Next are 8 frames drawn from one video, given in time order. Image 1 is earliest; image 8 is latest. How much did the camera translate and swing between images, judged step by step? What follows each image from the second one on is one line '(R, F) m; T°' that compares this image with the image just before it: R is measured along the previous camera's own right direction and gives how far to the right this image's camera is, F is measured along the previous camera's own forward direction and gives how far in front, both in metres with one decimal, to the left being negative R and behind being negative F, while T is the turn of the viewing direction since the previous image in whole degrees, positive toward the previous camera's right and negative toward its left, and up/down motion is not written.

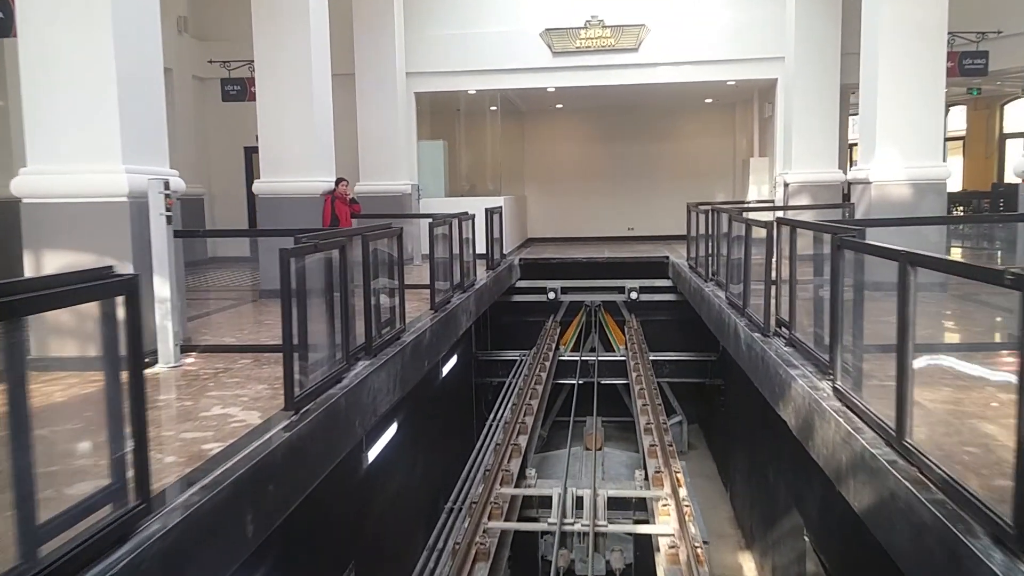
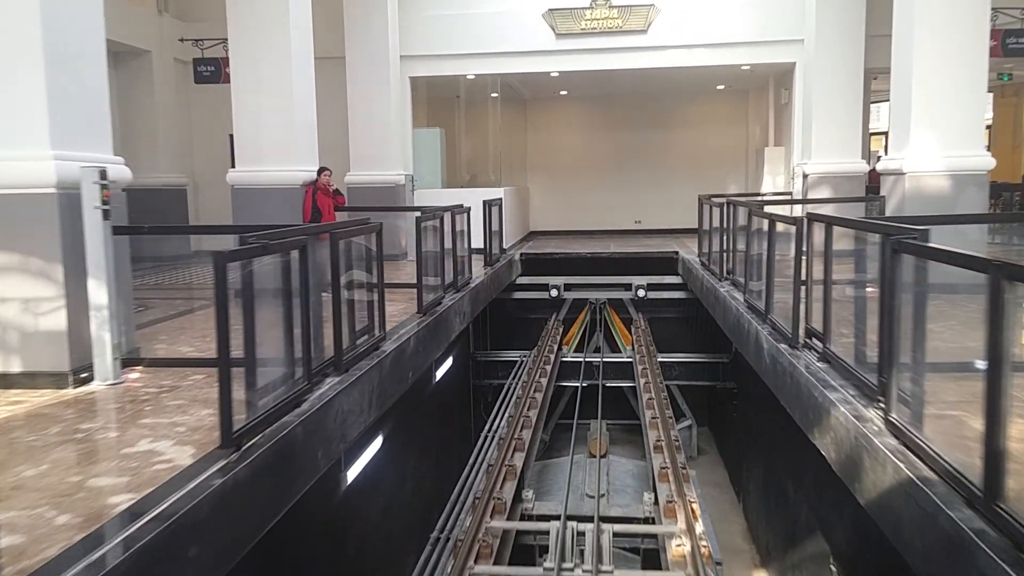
(+0.1, +0.6) m; 0°
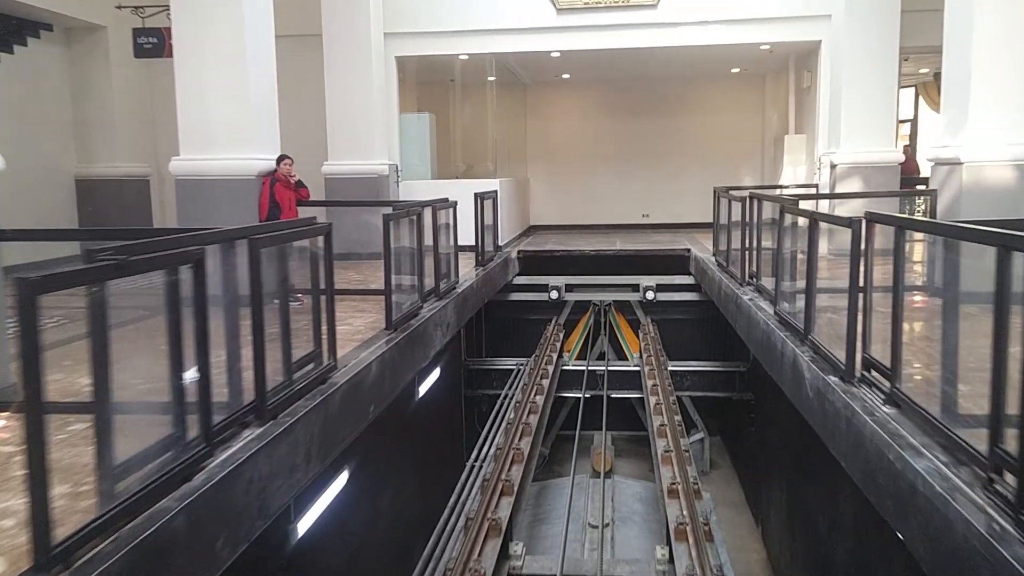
(+0.1, +0.9) m; 0°
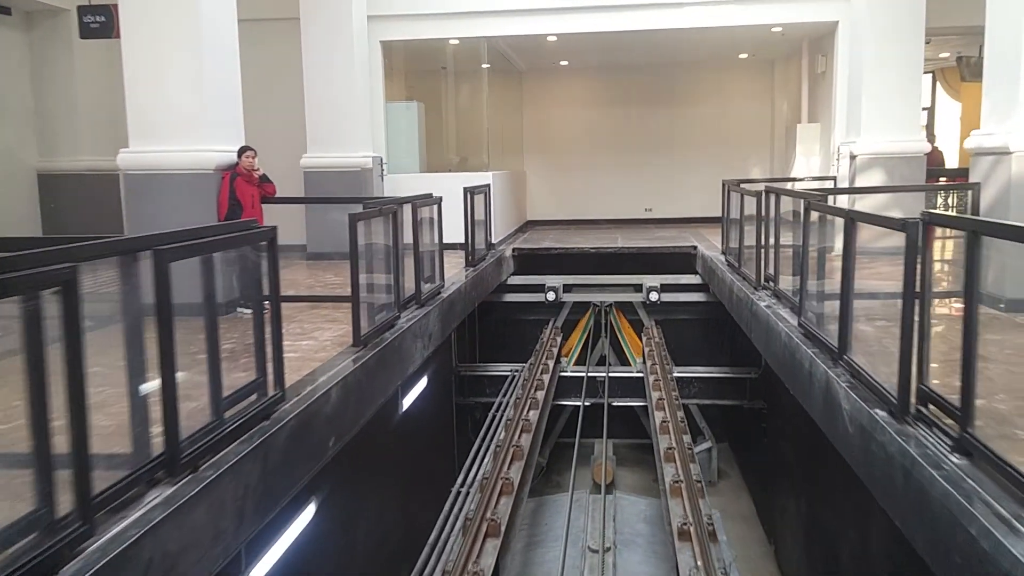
(+0.1, +0.6) m; 0°
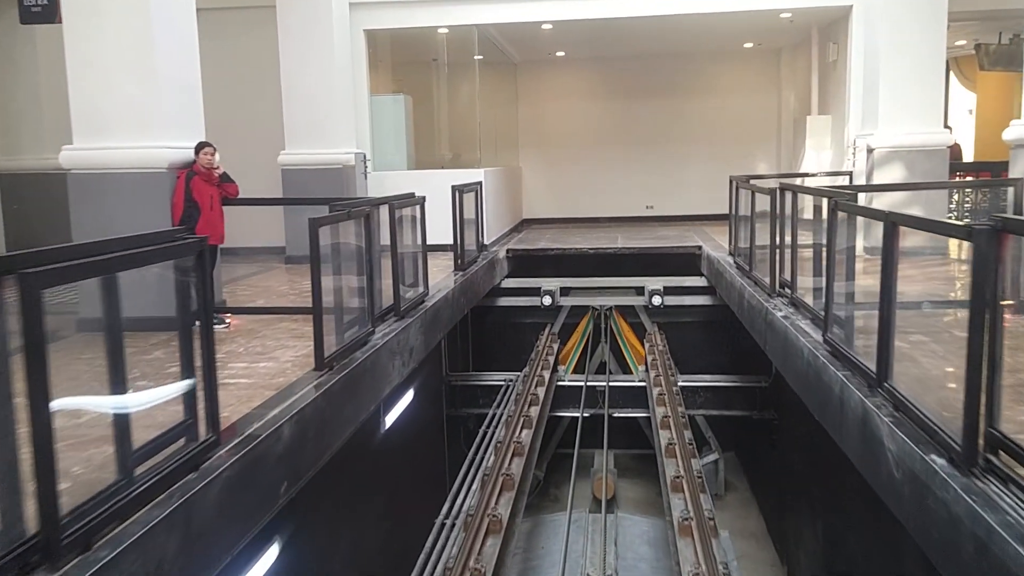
(+0.1, +0.5) m; 0°
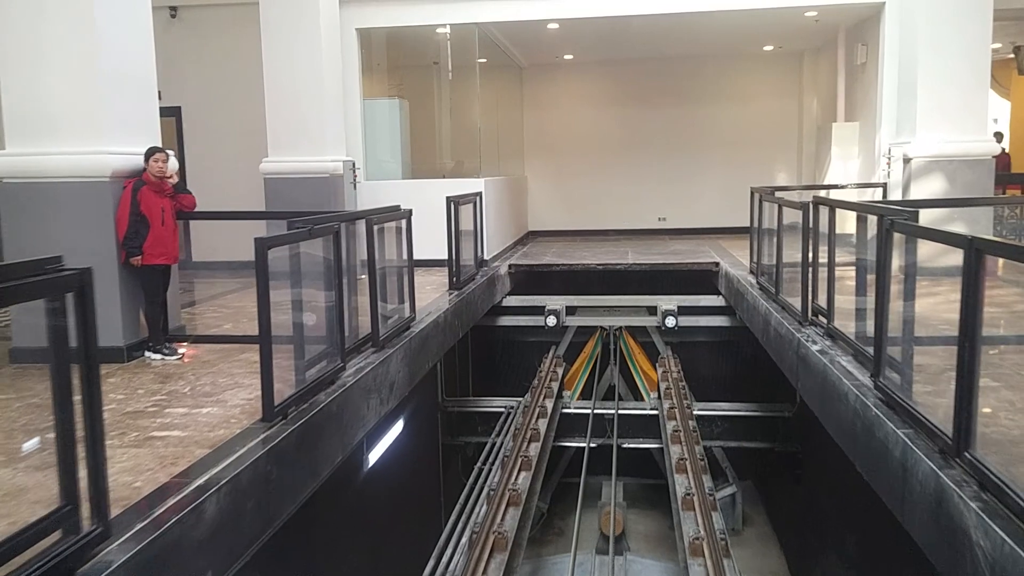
(+0.1, +0.6) m; -1°
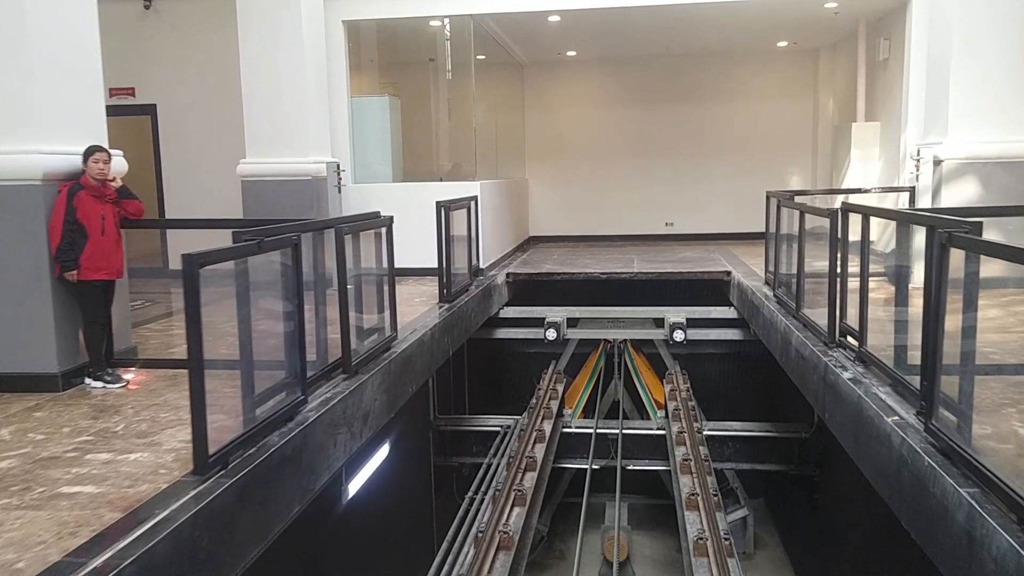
(+0.1, +0.5) m; 0°
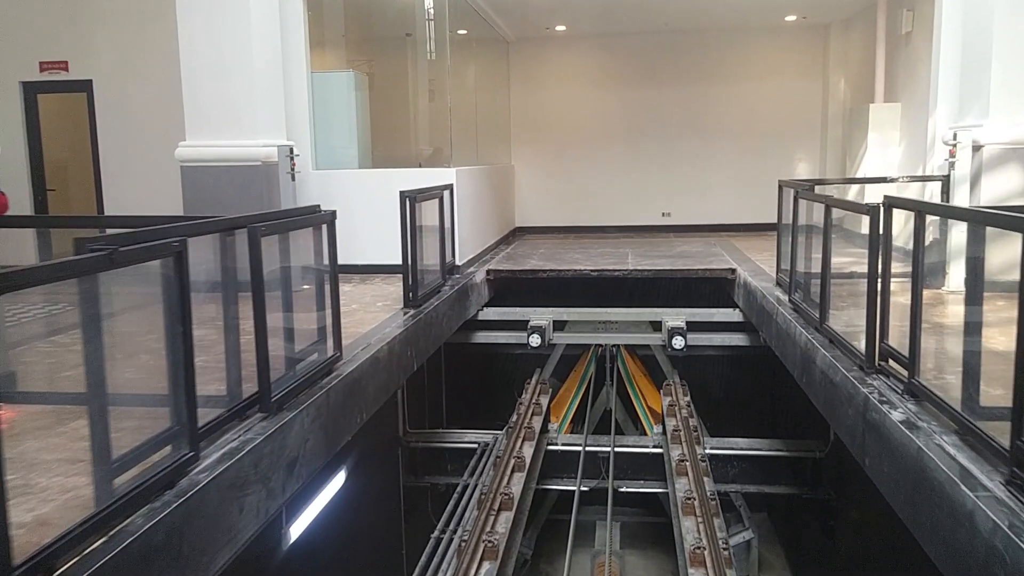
(+0.1, +0.8) m; 0°
